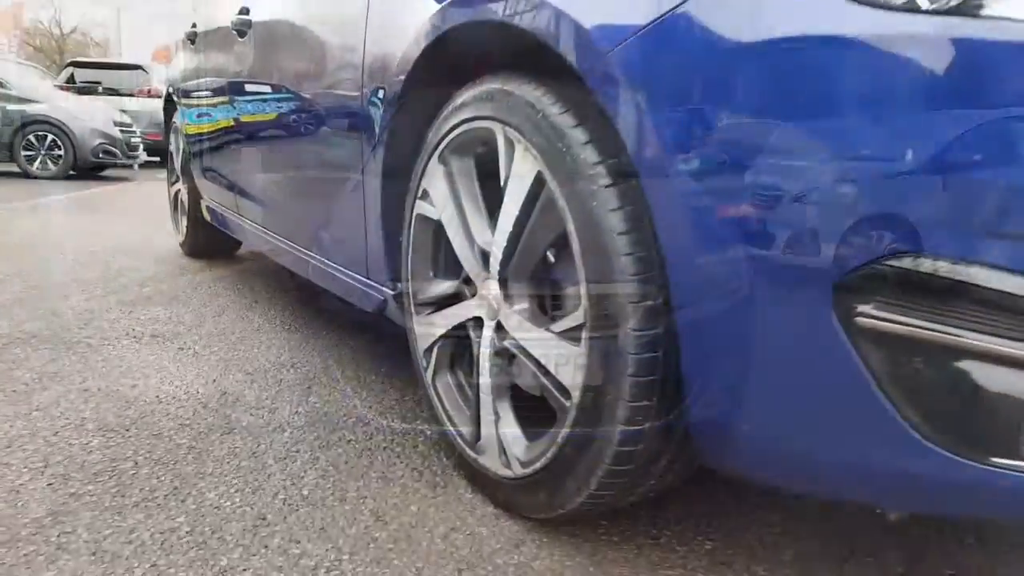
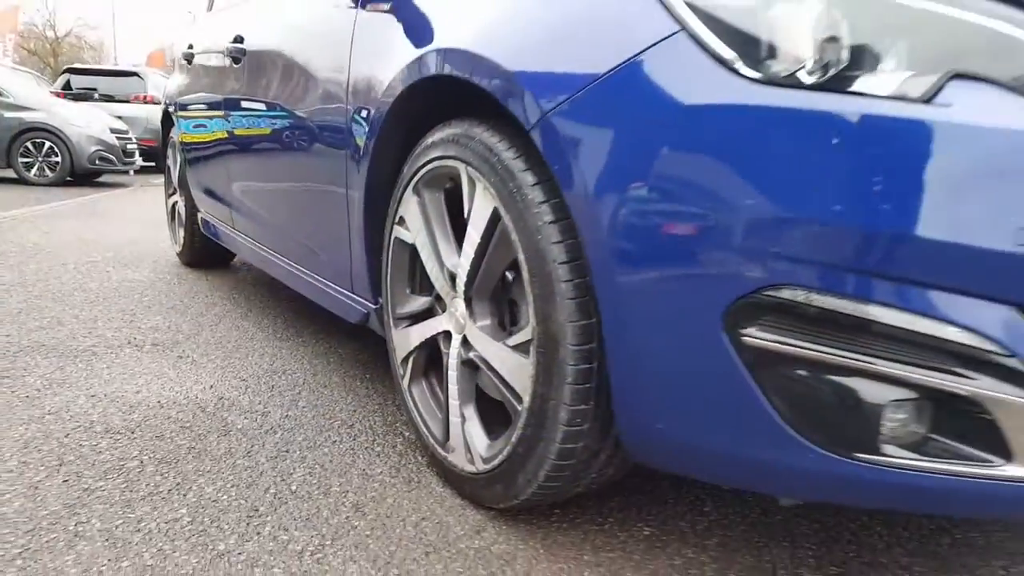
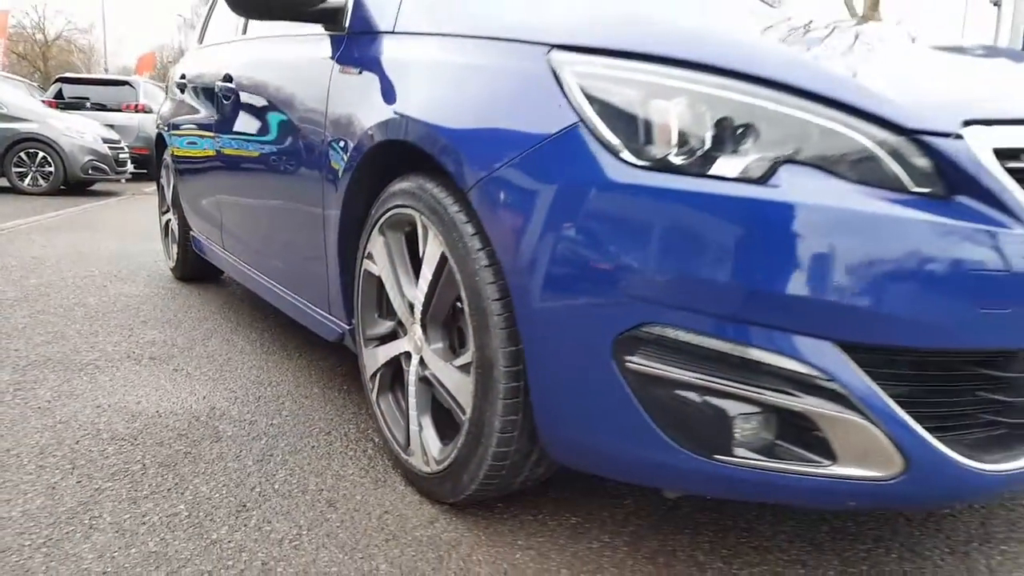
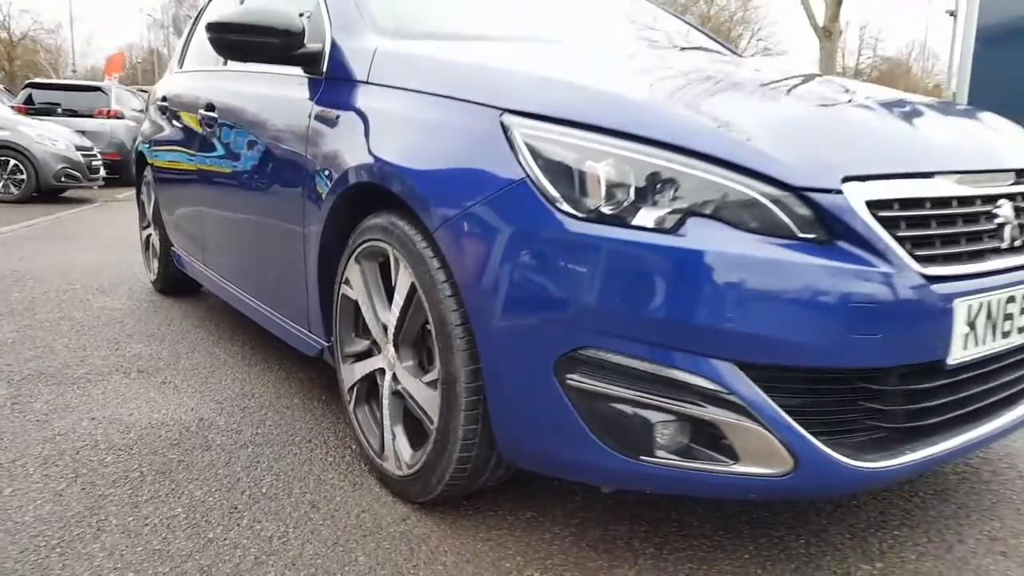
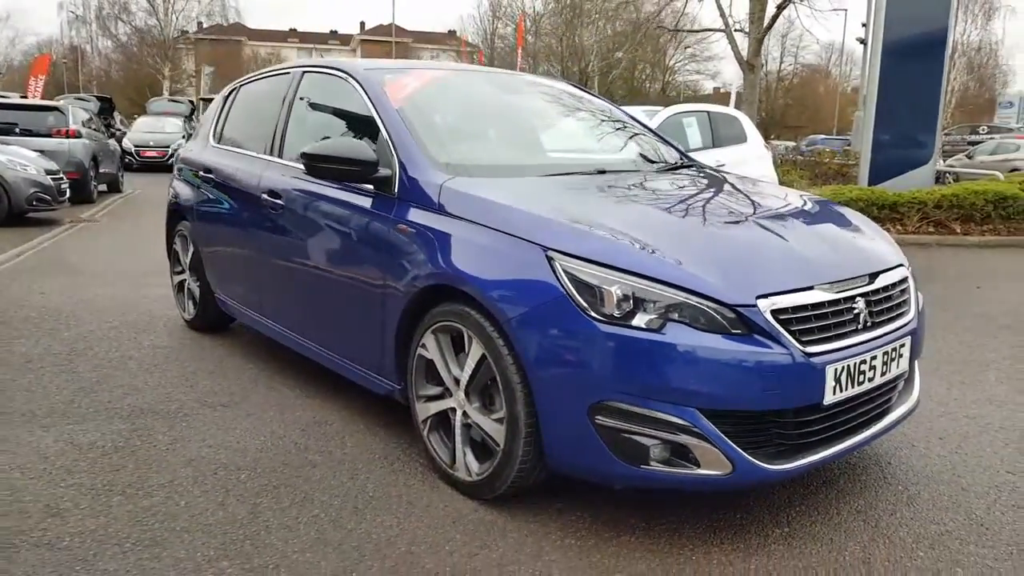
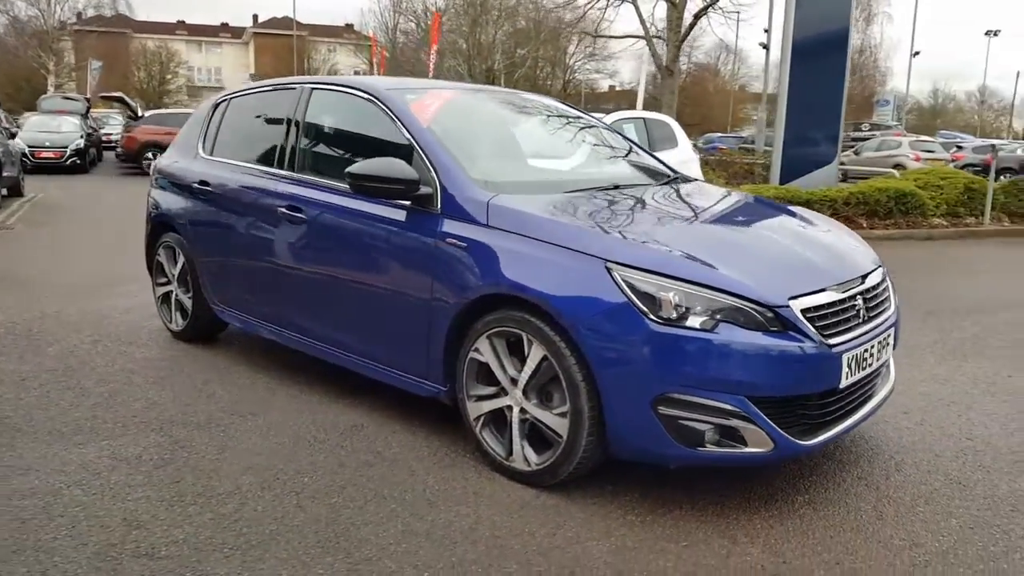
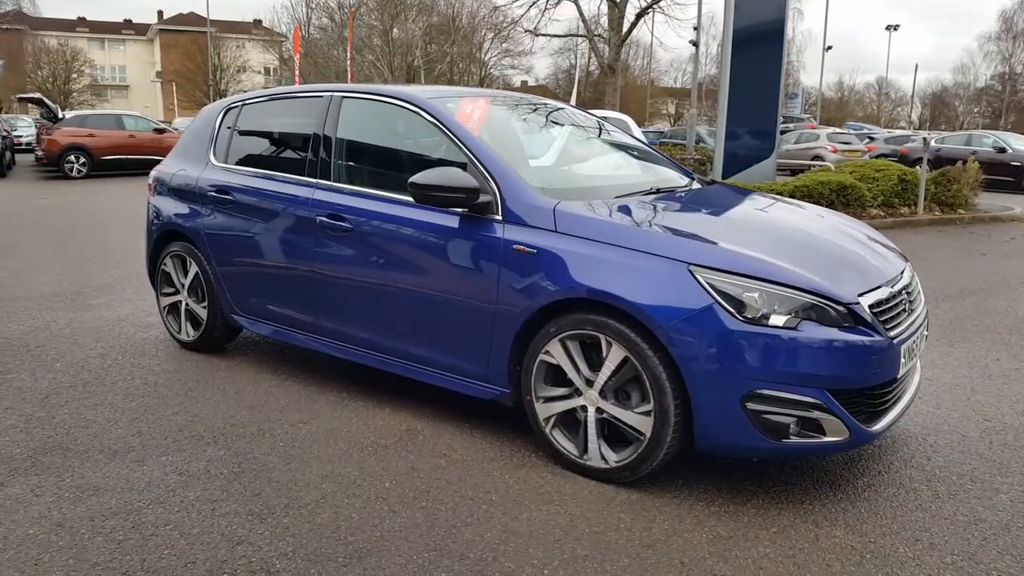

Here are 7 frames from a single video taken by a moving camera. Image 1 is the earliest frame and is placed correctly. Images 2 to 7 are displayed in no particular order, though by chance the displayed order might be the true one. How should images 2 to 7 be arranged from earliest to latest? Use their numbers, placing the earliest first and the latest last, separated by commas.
2, 3, 4, 5, 6, 7
